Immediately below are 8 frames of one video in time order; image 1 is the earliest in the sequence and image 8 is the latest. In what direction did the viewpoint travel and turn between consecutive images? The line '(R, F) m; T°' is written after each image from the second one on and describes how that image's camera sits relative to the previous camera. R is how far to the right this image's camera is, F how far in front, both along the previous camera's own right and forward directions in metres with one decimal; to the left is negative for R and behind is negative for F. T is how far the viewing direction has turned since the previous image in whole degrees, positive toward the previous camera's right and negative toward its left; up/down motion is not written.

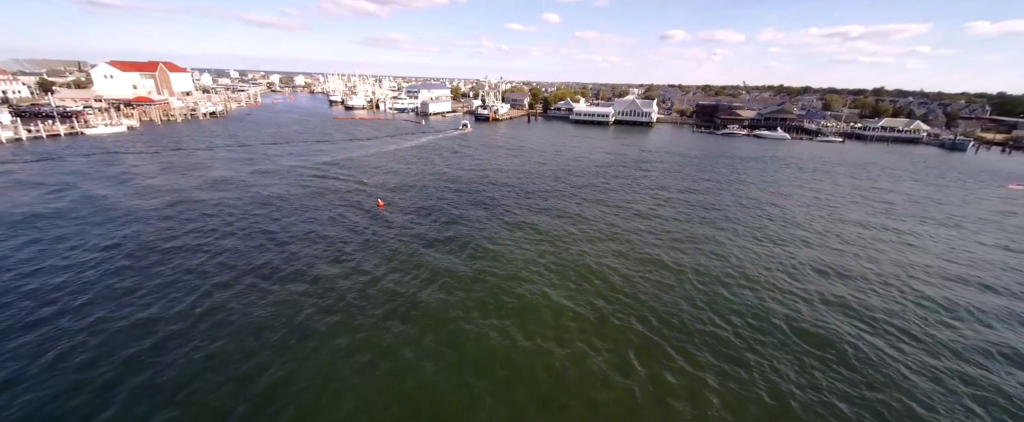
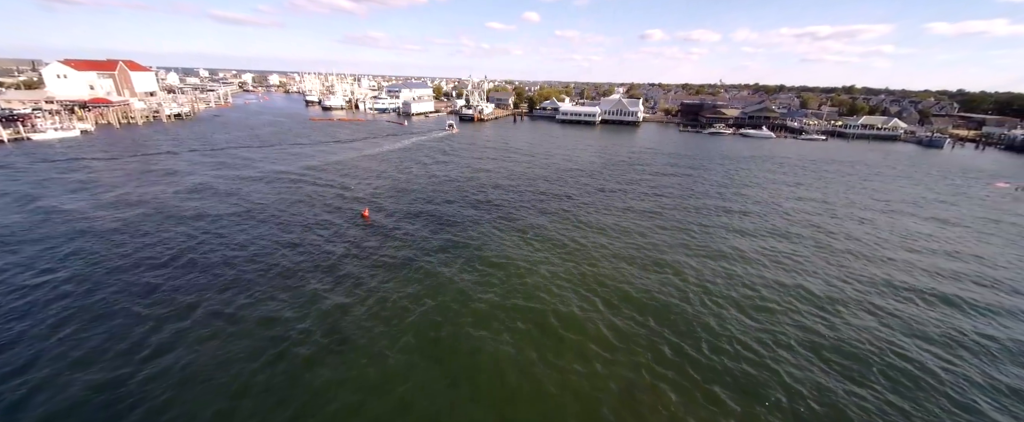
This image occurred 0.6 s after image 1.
(-0.6, +1.9) m; +3°
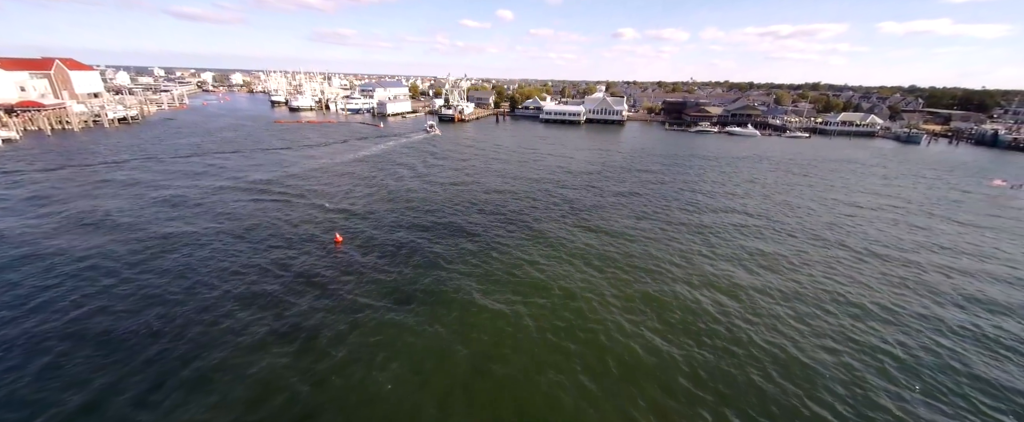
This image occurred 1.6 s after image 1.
(-1.2, +3.2) m; +3°
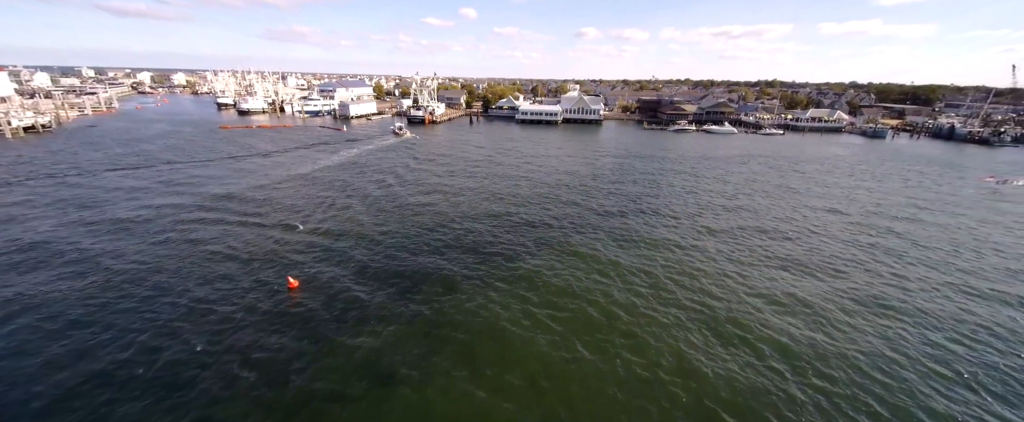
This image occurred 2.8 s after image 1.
(-1.4, +3.9) m; +5°
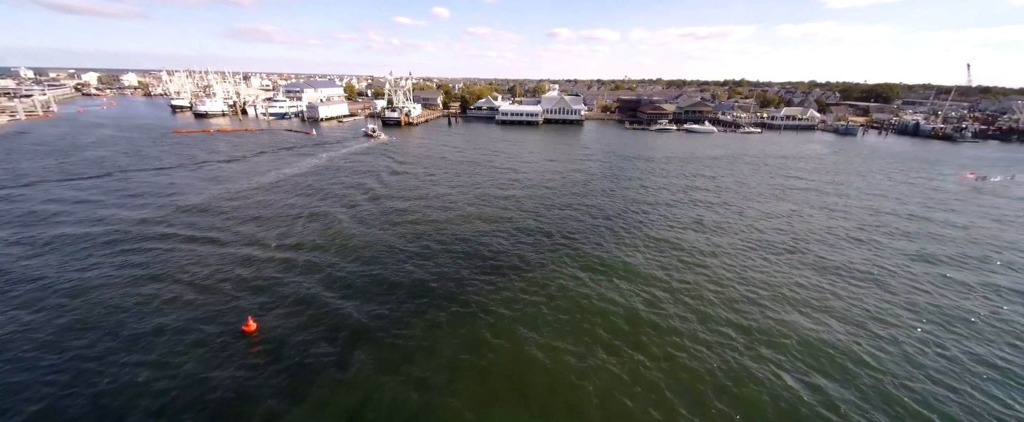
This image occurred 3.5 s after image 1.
(-0.8, +2.3) m; +3°
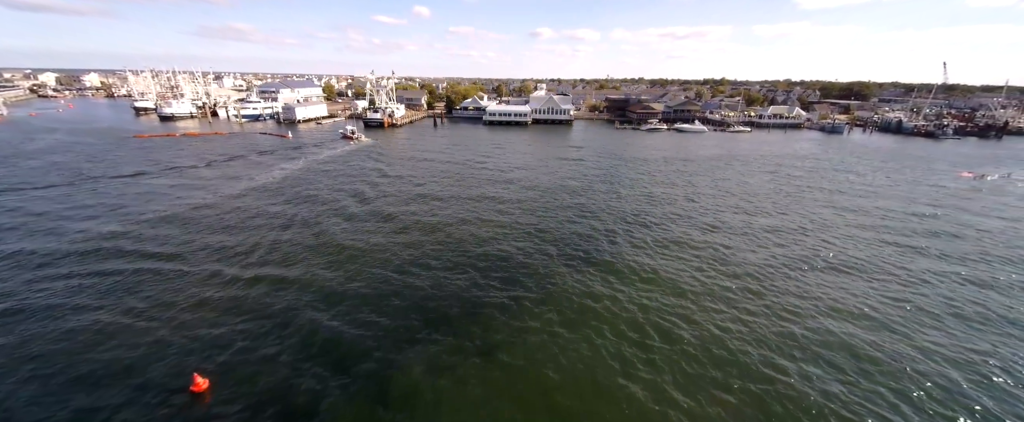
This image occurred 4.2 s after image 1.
(-0.8, +2.2) m; +2°
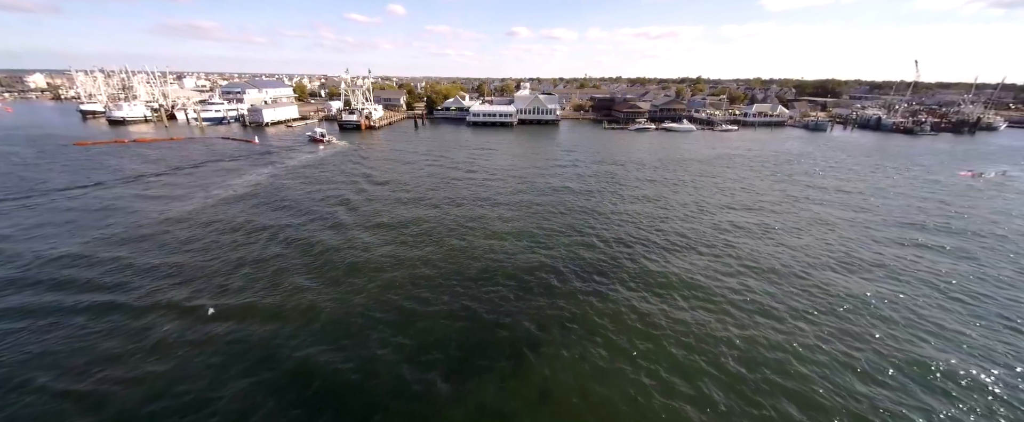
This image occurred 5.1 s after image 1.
(-1.0, +2.8) m; +3°
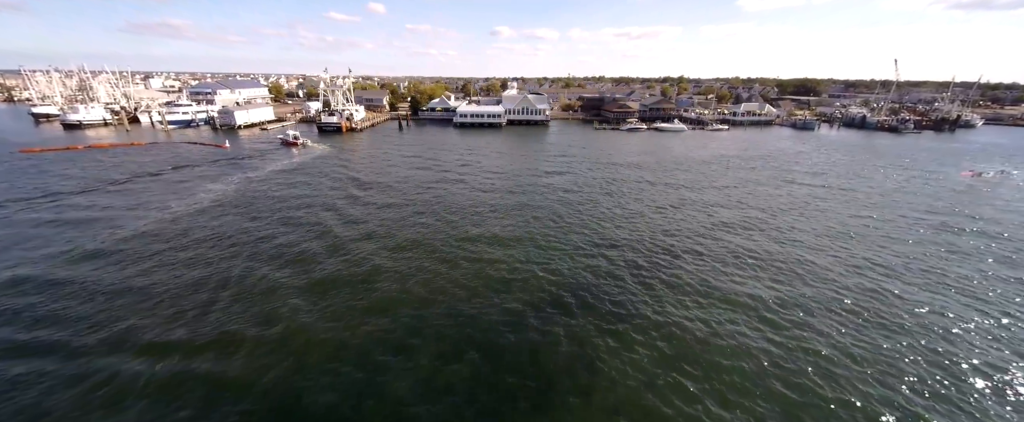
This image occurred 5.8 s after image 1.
(-0.8, +2.2) m; +2°
